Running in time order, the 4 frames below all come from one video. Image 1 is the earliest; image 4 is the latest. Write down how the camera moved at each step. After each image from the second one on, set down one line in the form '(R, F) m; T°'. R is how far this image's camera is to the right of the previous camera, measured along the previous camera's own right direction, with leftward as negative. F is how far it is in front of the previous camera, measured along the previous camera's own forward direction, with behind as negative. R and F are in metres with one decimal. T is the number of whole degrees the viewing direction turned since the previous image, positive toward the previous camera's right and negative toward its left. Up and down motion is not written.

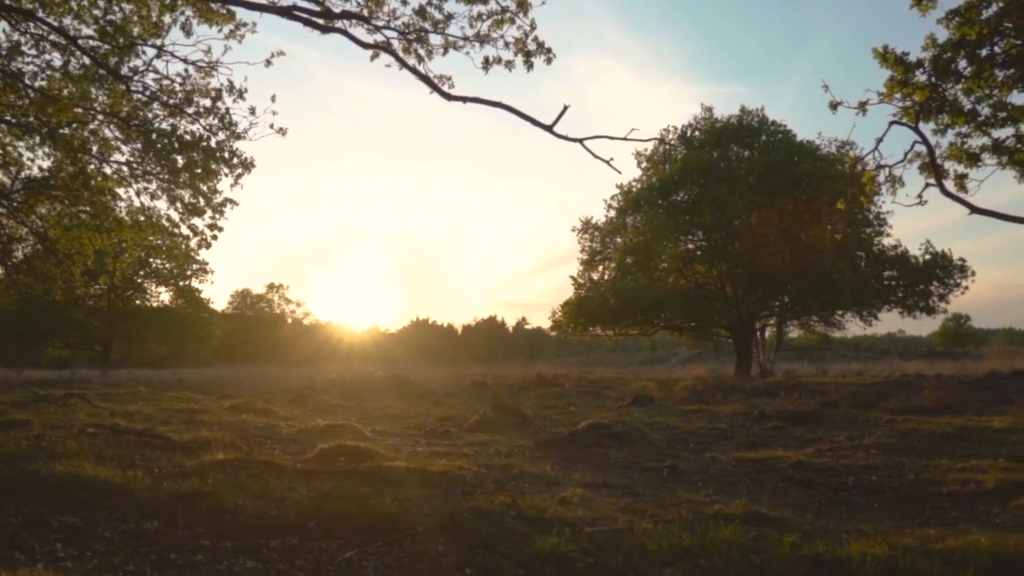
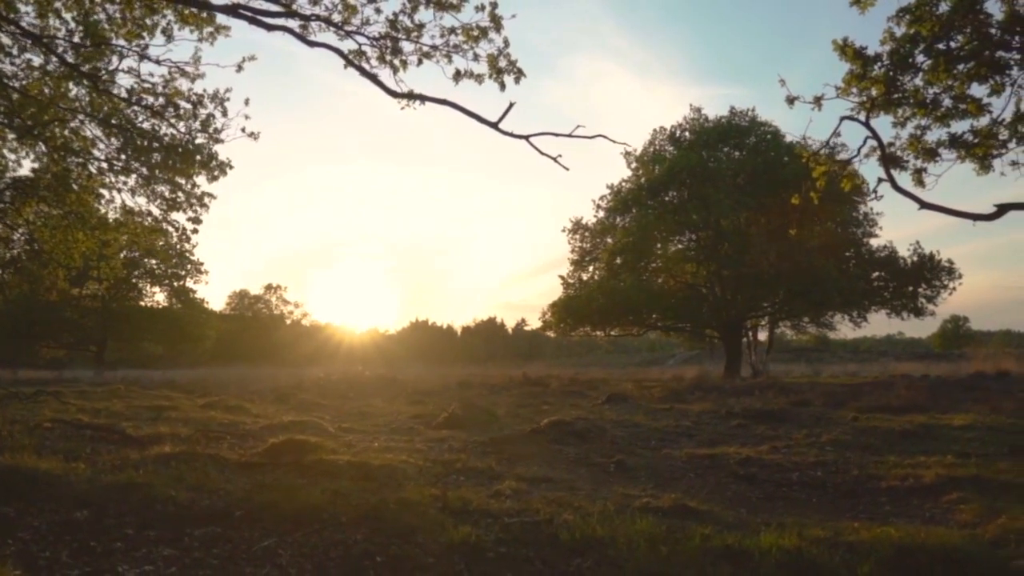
(+0.8, -0.1) m; -1°
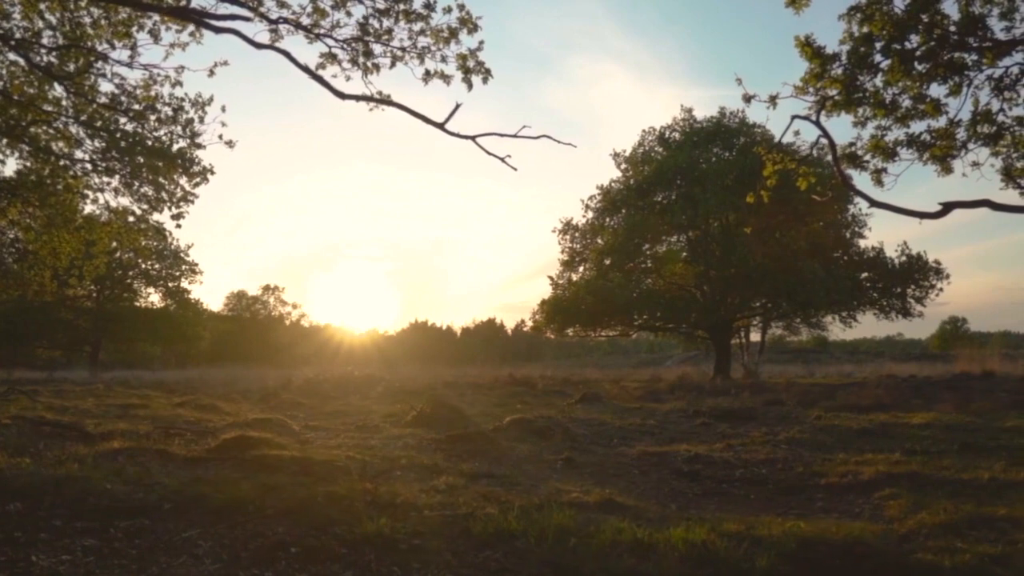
(+0.8, -0.1) m; -1°
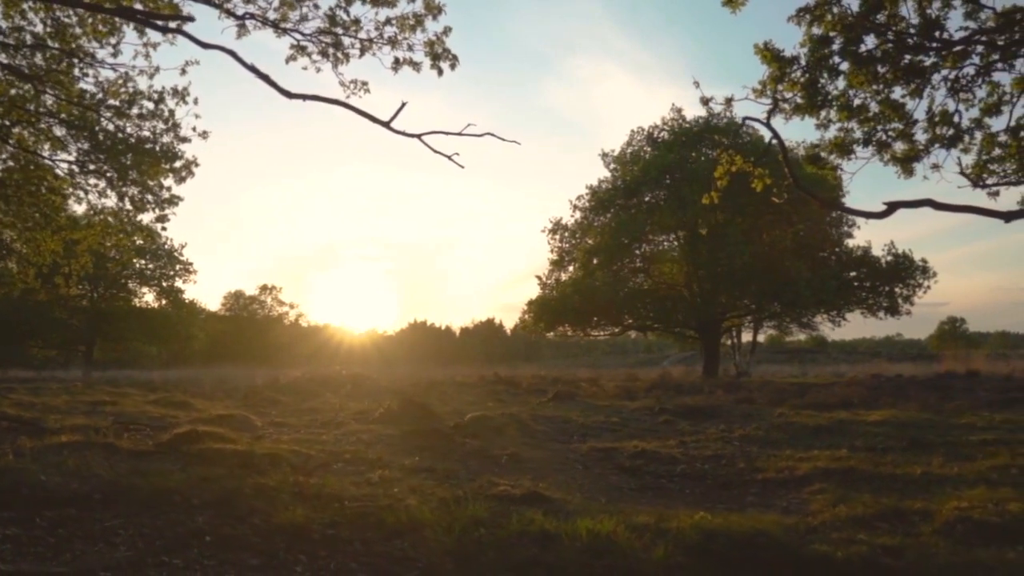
(+0.9, -0.1) m; -1°
